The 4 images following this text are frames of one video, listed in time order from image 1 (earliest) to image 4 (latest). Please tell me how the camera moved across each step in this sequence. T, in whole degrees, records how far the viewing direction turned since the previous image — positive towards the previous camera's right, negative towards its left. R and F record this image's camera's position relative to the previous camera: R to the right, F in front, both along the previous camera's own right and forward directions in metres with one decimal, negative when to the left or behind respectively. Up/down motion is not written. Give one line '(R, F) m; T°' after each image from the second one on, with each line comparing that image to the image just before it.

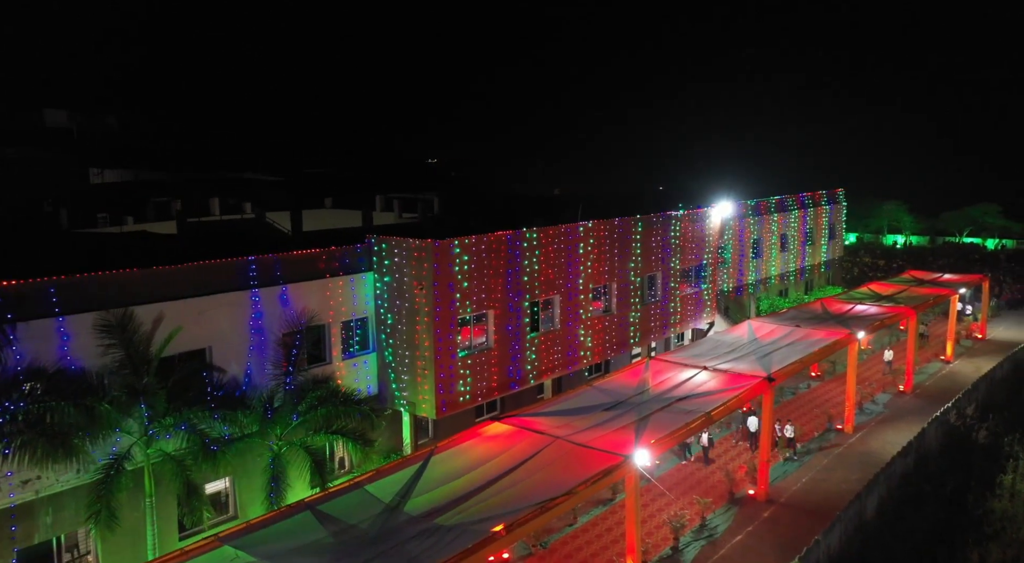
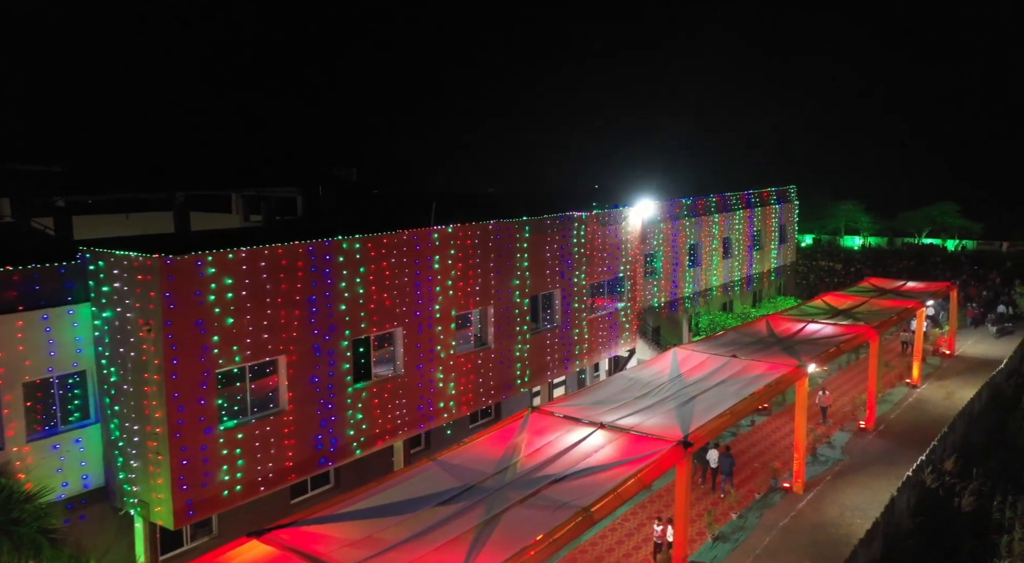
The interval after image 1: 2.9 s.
(+2.4, +5.6) m; +2°
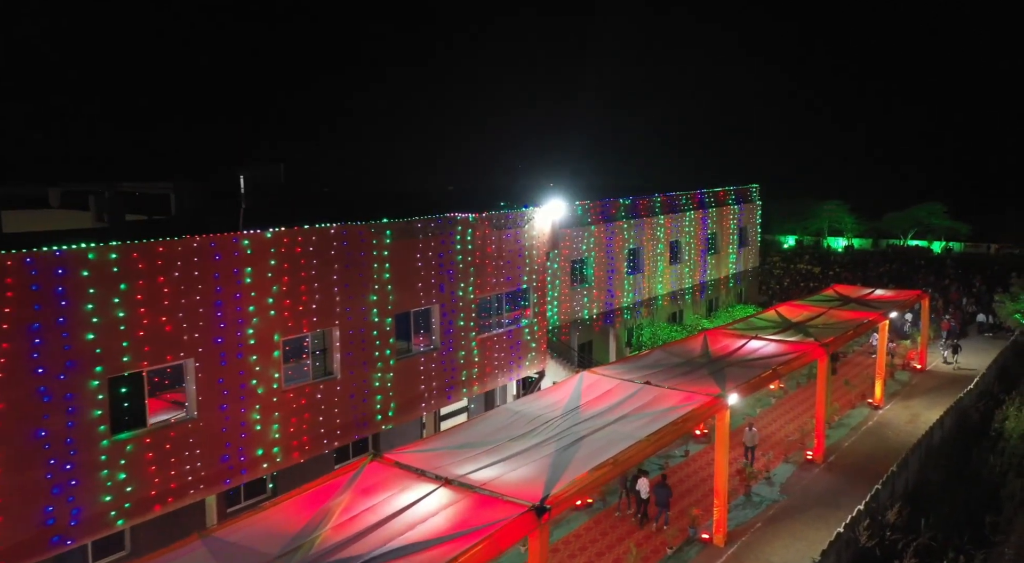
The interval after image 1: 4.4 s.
(+2.5, +3.1) m; 0°
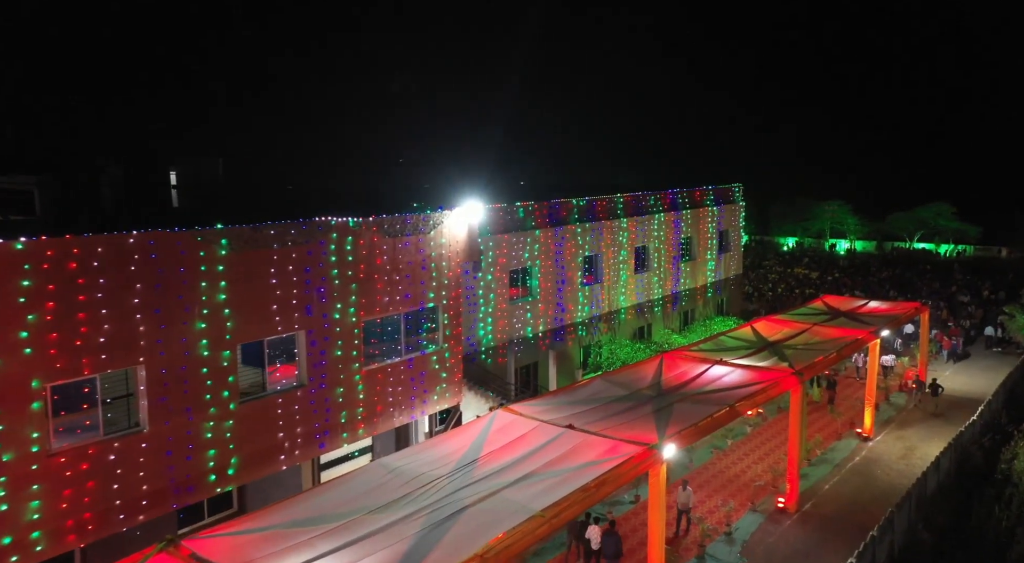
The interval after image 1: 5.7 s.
(+2.0, +3.4) m; -1°
